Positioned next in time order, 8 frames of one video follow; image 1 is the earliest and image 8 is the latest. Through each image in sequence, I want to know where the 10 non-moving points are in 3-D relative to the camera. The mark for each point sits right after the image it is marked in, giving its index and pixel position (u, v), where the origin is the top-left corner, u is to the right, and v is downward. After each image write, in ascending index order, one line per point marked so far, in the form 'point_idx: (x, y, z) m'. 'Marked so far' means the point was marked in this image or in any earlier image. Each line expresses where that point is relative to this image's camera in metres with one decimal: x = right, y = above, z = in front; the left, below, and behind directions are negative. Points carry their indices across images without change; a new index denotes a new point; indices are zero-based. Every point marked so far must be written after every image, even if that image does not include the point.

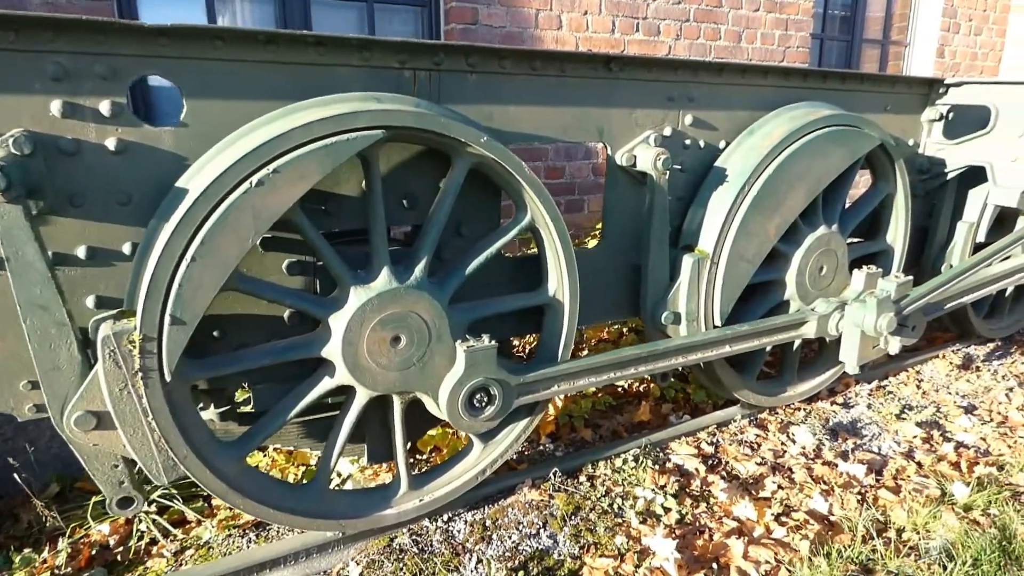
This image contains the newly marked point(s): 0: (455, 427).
0: (-0.2, -0.5, +2.3) m
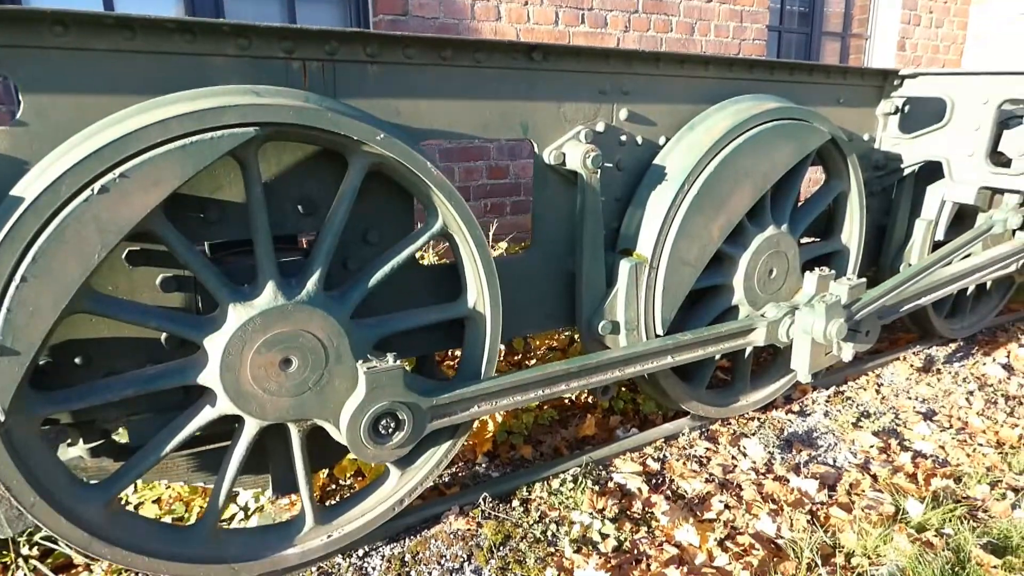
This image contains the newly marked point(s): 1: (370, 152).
0: (-0.5, -0.6, +2.1) m
1: (-0.5, +0.4, +2.0) m
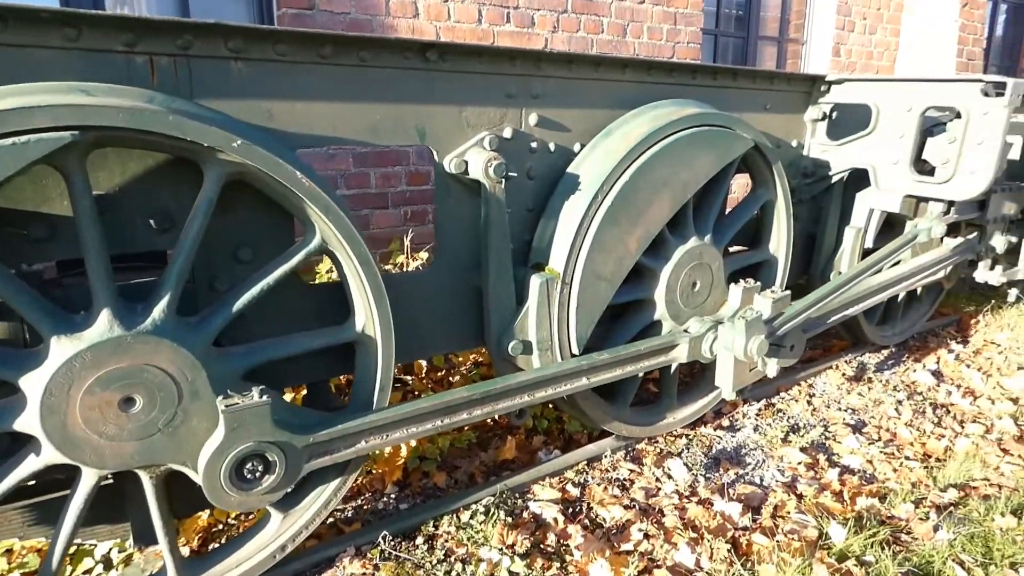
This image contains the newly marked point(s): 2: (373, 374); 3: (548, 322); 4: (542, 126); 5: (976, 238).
0: (-0.9, -0.6, +1.8) m
1: (-0.8, +0.4, +1.8) m
2: (-0.5, -0.3, +2.2) m
3: (+0.1, -0.1, +2.5) m
4: (+0.1, +0.7, +2.5) m
5: (+2.9, +0.3, +3.8) m
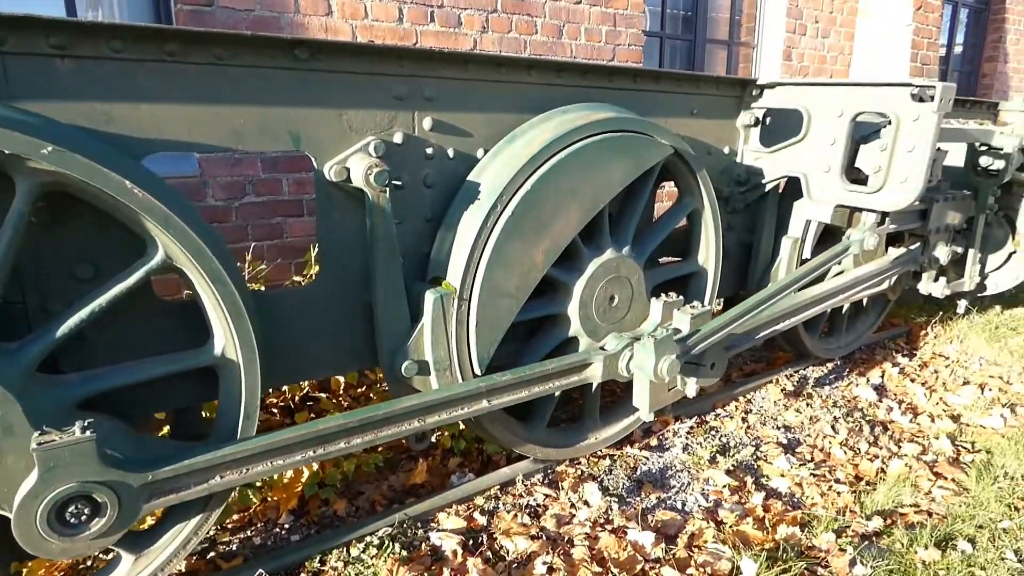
0: (-1.3, -0.7, +1.6) m
1: (-1.2, +0.3, +1.6) m
2: (-0.9, -0.4, +2.0) m
3: (-0.3, -0.2, +2.3) m
4: (-0.3, +0.6, +2.4) m
5: (+2.5, +0.2, +3.7) m
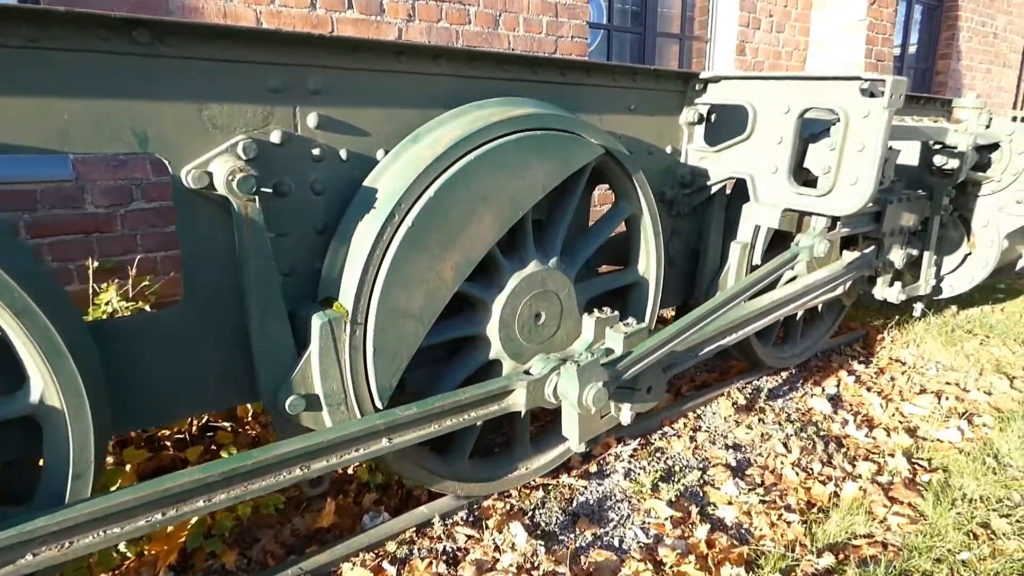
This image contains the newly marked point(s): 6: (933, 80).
0: (-1.5, -0.8, +1.3) m
1: (-1.5, +0.2, +1.2) m
2: (-1.2, -0.4, +1.6) m
3: (-0.6, -0.3, +2.0) m
4: (-0.6, +0.5, +2.0) m
5: (+2.1, +0.2, +3.5) m
6: (+5.3, +2.6, +7.8) m
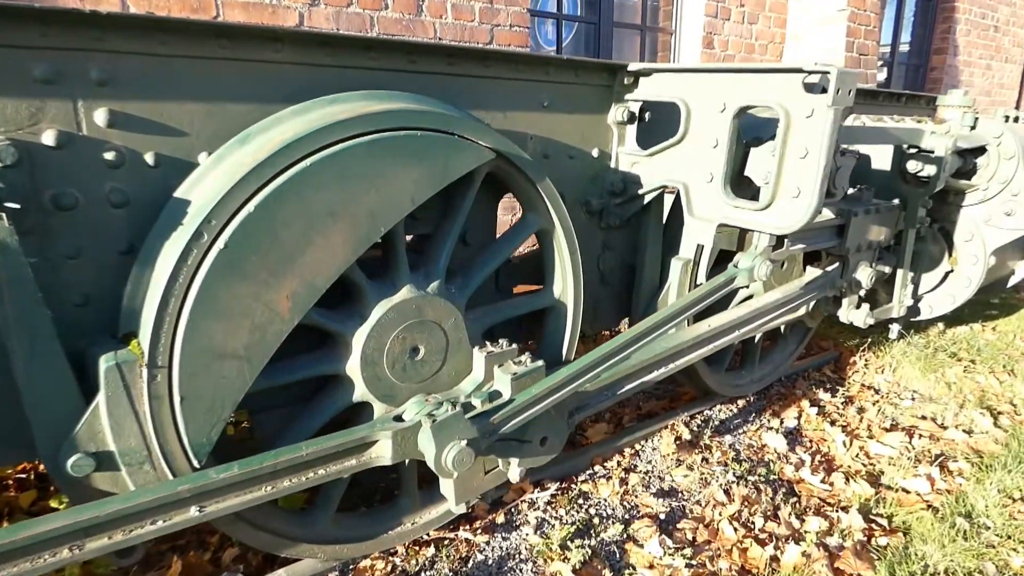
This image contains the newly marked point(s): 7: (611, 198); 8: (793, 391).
0: (-2.0, -0.9, +0.9) m
1: (-1.9, +0.1, +0.8) m
2: (-1.6, -0.5, +1.3) m
3: (-1.0, -0.4, +1.6) m
4: (-1.0, +0.4, +1.7) m
5: (+1.6, +0.1, +3.1) m
6: (+4.9, +2.5, +7.4) m
7: (+0.4, +0.4, +2.7) m
8: (+1.7, -0.6, +3.7) m
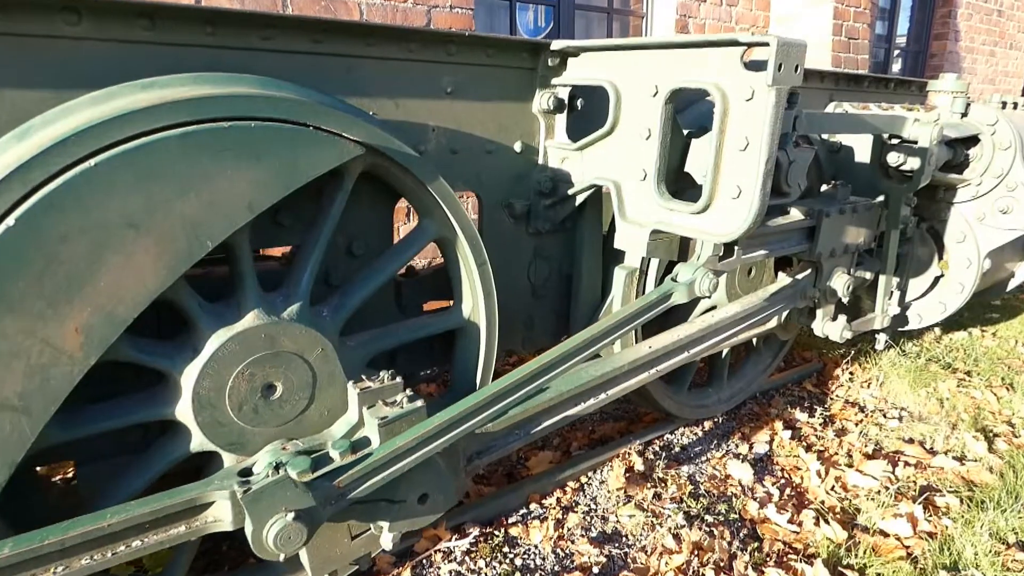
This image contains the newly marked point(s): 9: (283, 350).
0: (-2.3, -1.0, +0.6) m
1: (-2.3, 0.0, +0.5) m
2: (-2.0, -0.6, +0.9) m
3: (-1.4, -0.4, +1.3) m
4: (-1.4, +0.4, +1.3) m
5: (+1.3, 0.0, +2.7) m
6: (+4.6, +2.5, +6.9) m
7: (+0.1, +0.3, +2.4) m
8: (+1.4, -0.7, +3.4) m
9: (-0.6, -0.2, +1.7) m
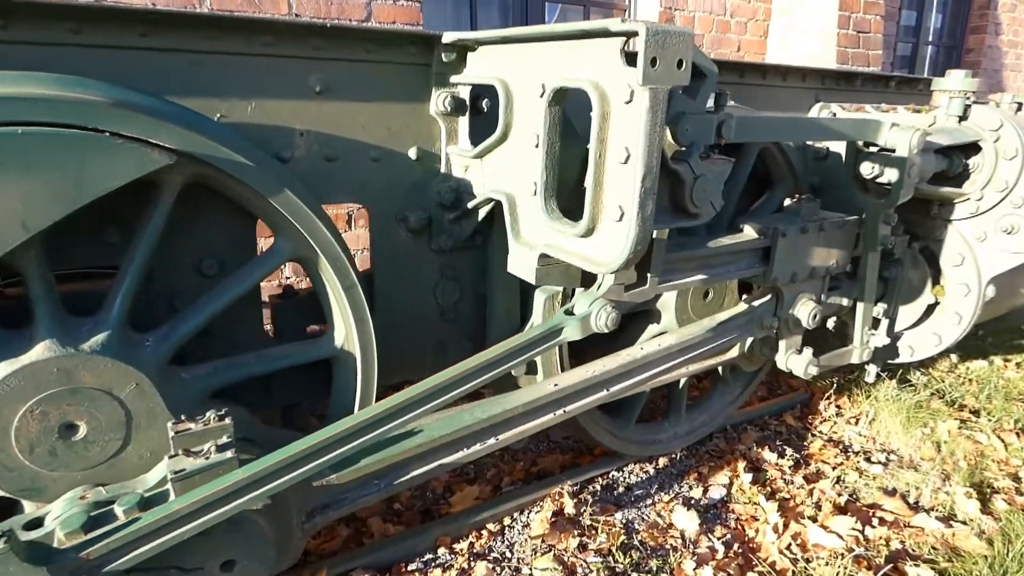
0: (-2.8, -1.0, +0.5) m
1: (-2.8, 0.0, +0.4) m
2: (-2.4, -0.7, +0.8) m
3: (-1.8, -0.5, +1.1) m
4: (-1.8, +0.3, +1.1) m
5: (+1.0, -0.1, +2.4) m
6: (+4.6, +2.3, +6.3) m
7: (-0.3, +0.3, +2.1) m
8: (+1.1, -0.8, +3.0) m
9: (-1.0, -0.2, +1.5) m
